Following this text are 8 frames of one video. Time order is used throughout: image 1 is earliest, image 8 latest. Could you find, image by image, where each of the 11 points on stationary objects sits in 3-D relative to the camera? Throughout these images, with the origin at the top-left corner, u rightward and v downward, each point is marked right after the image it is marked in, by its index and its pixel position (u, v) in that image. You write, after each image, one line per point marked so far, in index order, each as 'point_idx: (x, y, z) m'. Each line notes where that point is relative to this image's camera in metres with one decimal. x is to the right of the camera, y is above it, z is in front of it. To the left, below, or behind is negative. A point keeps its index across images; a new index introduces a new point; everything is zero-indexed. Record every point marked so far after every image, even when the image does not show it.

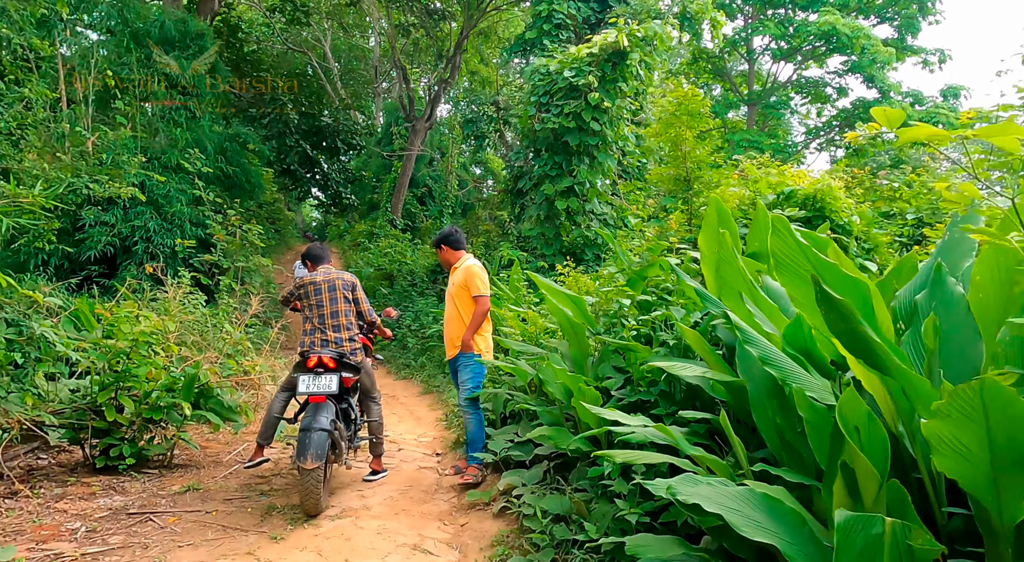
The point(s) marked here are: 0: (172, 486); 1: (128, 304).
0: (-1.9, -1.2, +4.1) m
1: (-2.5, -0.2, +4.7) m
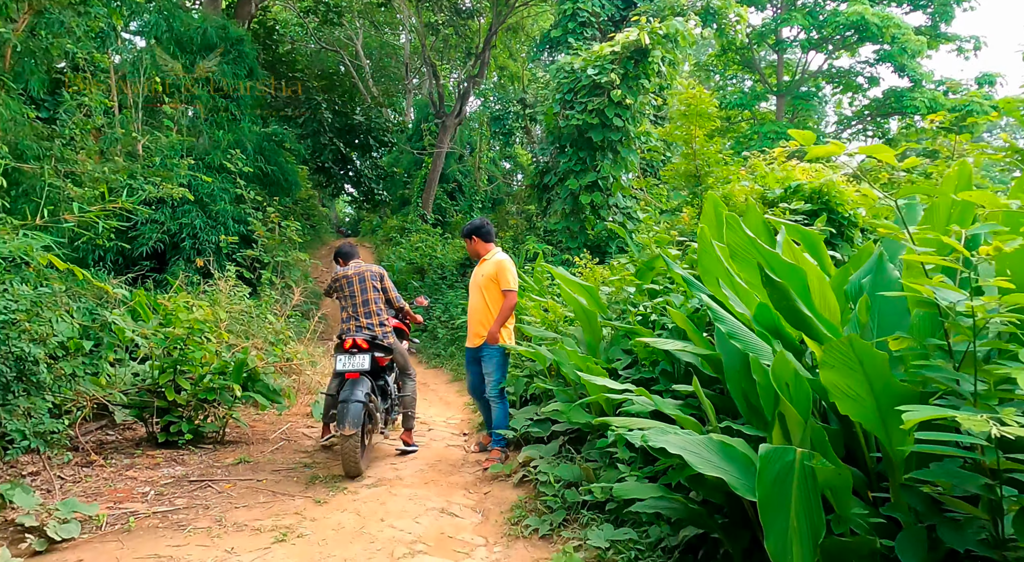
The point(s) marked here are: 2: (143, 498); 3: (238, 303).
0: (-1.8, -1.1, +4.6) m
1: (-2.4, -0.1, +5.2) m
2: (-1.9, -1.1, +3.8) m
3: (-2.3, -0.2, +6.1) m
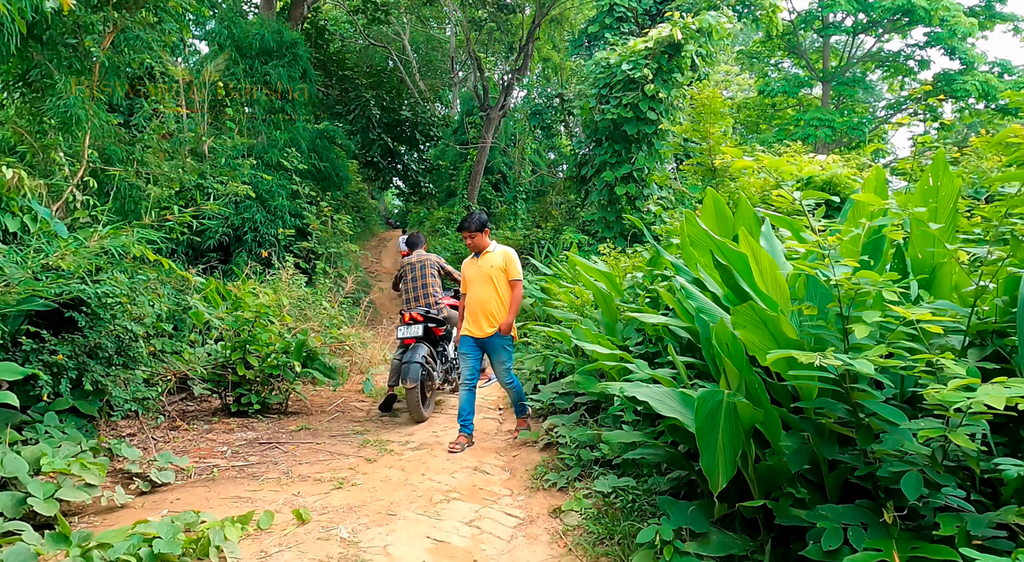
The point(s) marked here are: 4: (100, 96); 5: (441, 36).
0: (-1.6, -1.0, +5.2) m
1: (-2.1, 0.0, +5.9) m
2: (-1.8, -1.1, +4.4) m
3: (-2.0, -0.1, +6.7) m
4: (-3.7, +1.7, +6.5) m
5: (-1.6, +5.7, +16.6) m
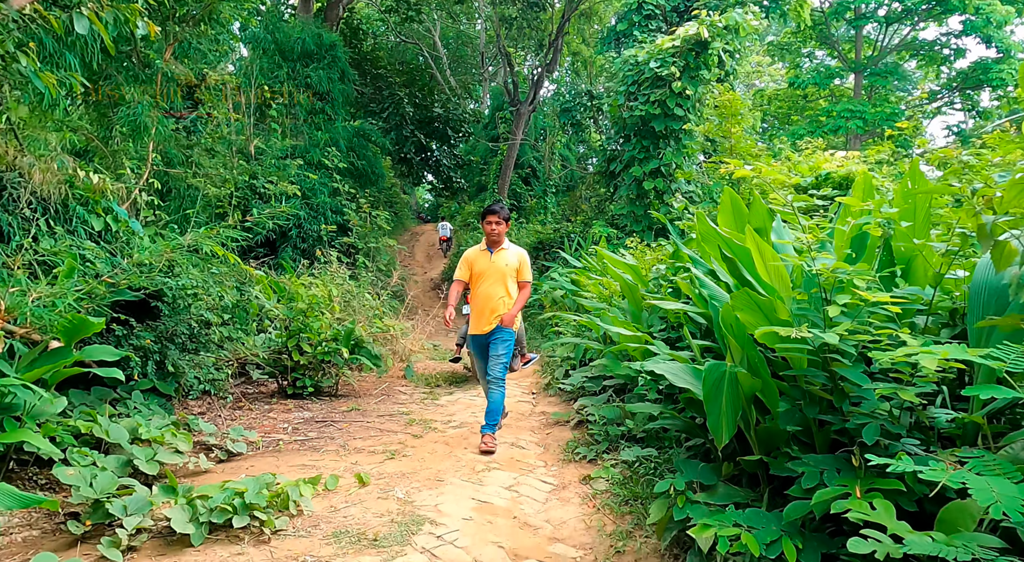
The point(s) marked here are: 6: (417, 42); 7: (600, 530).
0: (-1.3, -1.0, +5.7) m
1: (-1.9, 0.0, +6.3) m
2: (-1.6, -1.0, +4.9) m
3: (-1.7, 0.0, +7.2) m
4: (-3.4, +1.7, +7.0) m
5: (-0.9, +5.9, +17.0) m
6: (-2.1, +5.2, +15.5) m
7: (+0.4, -1.0, +3.0) m
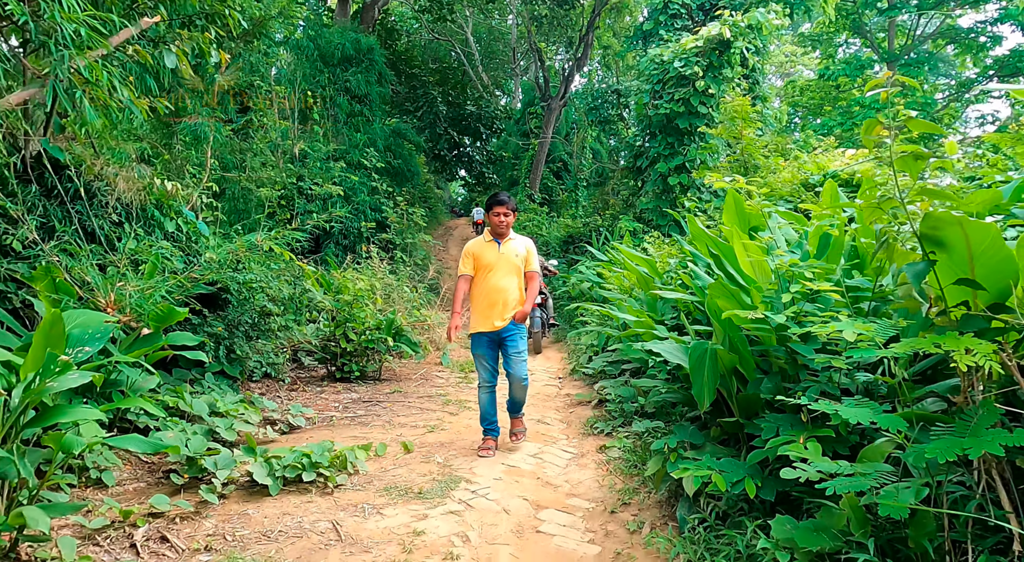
0: (-1.1, -0.9, +6.3) m
1: (-1.6, +0.1, +6.9) m
2: (-1.3, -1.0, +5.5) m
3: (-1.4, +0.1, +7.8) m
4: (-3.1, +1.8, +7.7) m
5: (-0.2, +6.0, +17.5) m
6: (-1.4, +5.4, +16.1) m
7: (+0.5, -1.0, +3.5) m
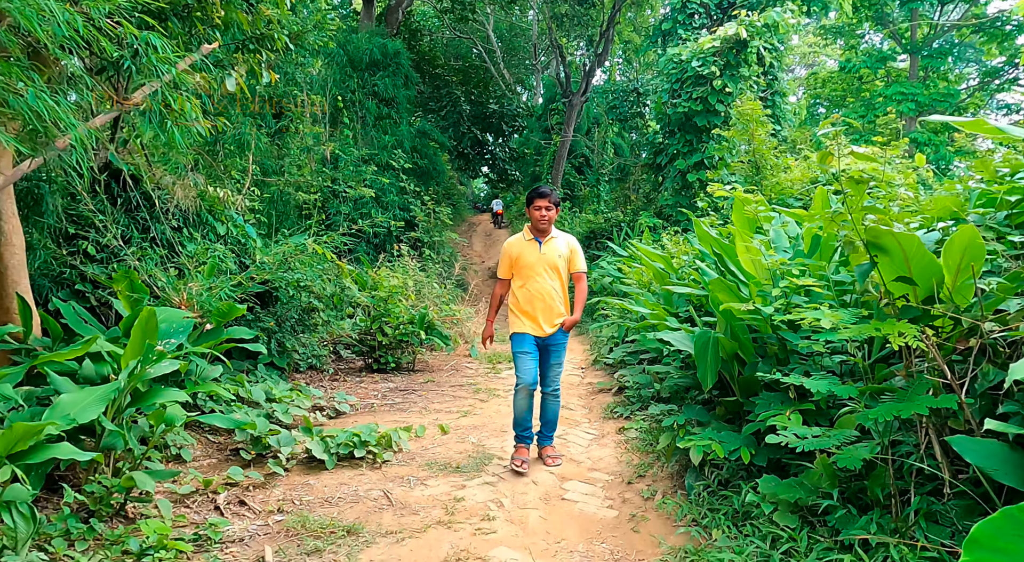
0: (-0.9, -0.9, +6.7) m
1: (-1.4, +0.1, +7.4) m
2: (-1.1, -1.0, +6.0) m
3: (-1.1, +0.1, +8.3) m
4: (-2.9, +1.8, +8.2) m
5: (+0.3, +6.1, +17.9) m
6: (-0.9, +5.5, +16.5) m
7: (+0.6, -1.0, +3.9) m
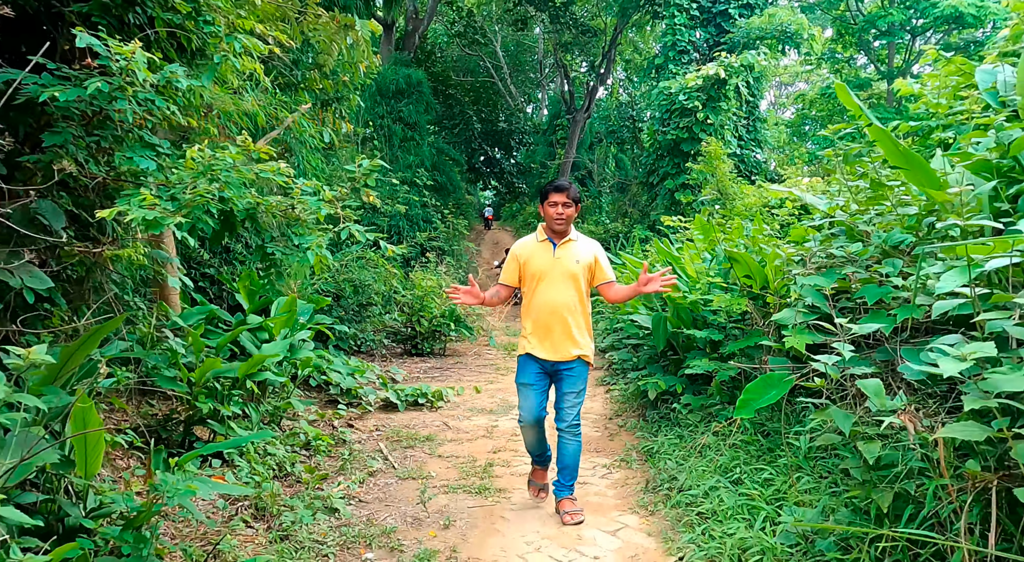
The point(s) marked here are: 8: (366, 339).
0: (-0.7, -0.9, +8.4) m
1: (-1.2, +0.1, +9.1) m
2: (-1.0, -1.0, +7.7) m
3: (-1.0, +0.1, +9.9) m
4: (-2.7, +1.8, +9.9) m
5: (+0.5, +6.0, +19.6) m
6: (-0.7, +5.4, +18.2) m
7: (+0.8, -1.0, +5.6) m
8: (-1.6, -0.6, +7.8) m
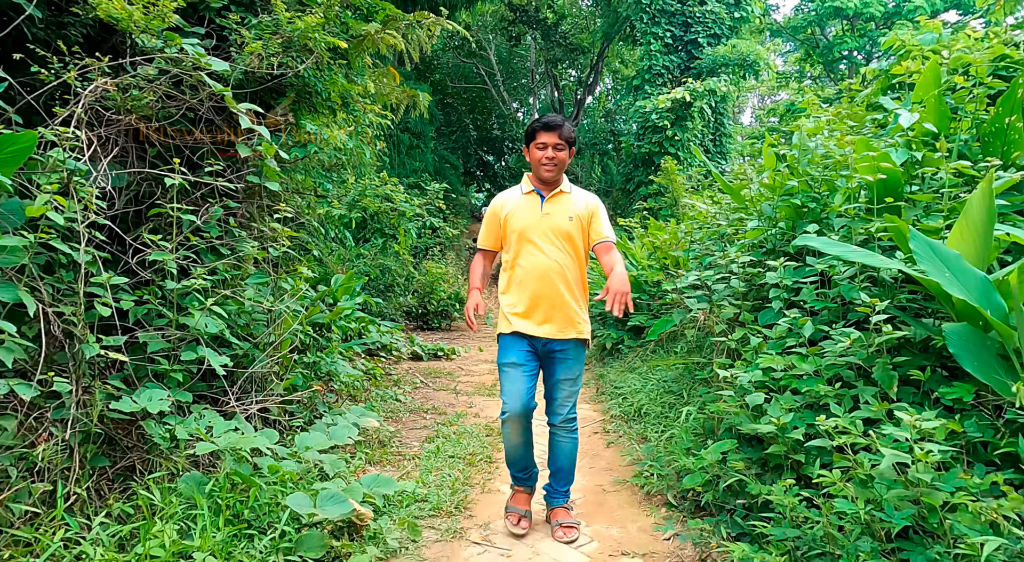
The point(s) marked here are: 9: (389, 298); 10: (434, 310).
0: (-0.8, -0.8, +10.3) m
1: (-1.3, +0.3, +10.9) m
2: (-1.1, -0.8, +9.5) m
3: (-1.0, +0.2, +11.8) m
4: (-2.8, +2.0, +11.7) m
5: (+0.4, +6.1, +21.5) m
6: (-0.8, +5.5, +20.1) m
7: (+0.7, -0.8, +7.5) m
8: (-1.6, -0.4, +9.6) m
9: (-1.6, -0.2, +9.7) m
10: (-1.1, -0.4, +10.4) m
